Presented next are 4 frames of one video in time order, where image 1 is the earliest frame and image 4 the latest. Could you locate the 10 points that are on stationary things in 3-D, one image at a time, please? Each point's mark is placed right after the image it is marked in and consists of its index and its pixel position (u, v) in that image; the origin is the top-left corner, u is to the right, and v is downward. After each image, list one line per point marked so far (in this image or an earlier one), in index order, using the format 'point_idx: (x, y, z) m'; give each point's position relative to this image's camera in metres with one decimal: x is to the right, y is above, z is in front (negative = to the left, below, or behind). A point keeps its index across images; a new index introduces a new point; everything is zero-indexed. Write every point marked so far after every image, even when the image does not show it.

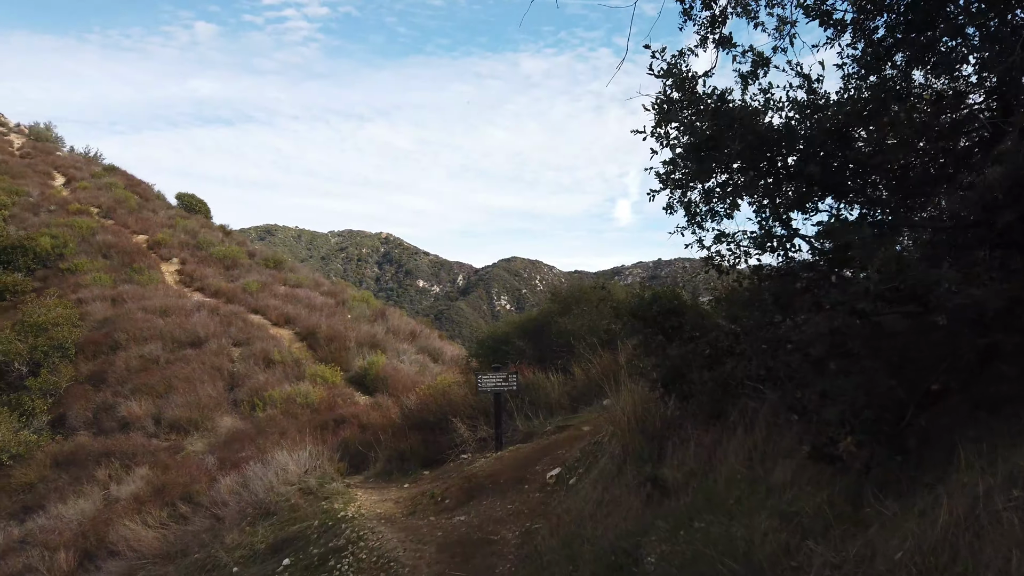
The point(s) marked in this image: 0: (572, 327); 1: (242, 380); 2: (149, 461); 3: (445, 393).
0: (+0.9, -0.6, +11.0) m
1: (-7.0, -2.4, +19.9) m
2: (-7.0, -3.3, +14.9) m
3: (-0.8, -1.3, +9.6) m
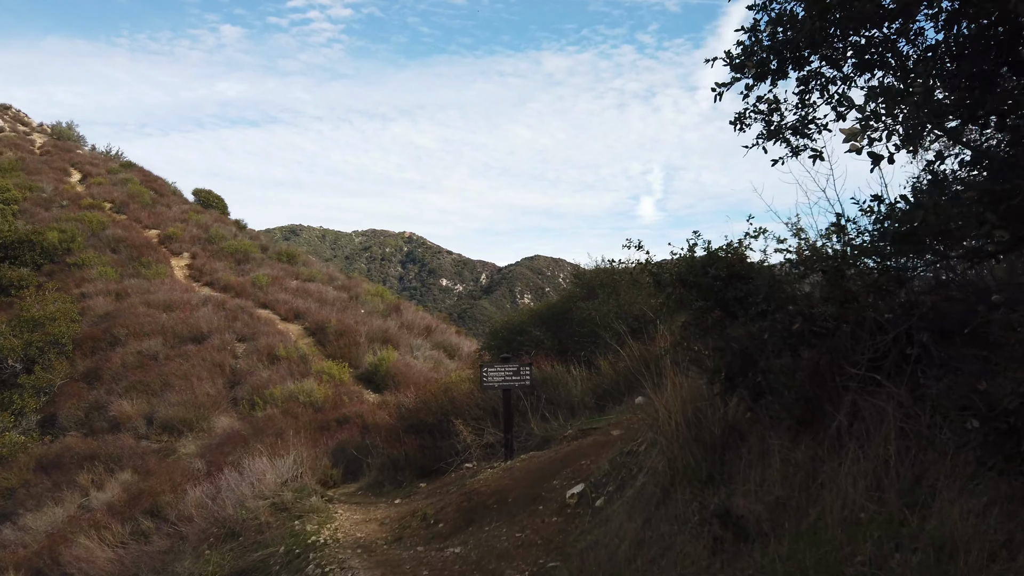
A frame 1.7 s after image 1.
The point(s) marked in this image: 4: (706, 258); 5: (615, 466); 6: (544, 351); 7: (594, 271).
0: (+1.1, -0.3, +9.5) m
1: (-6.5, -2.1, +18.6) m
2: (-6.7, -3.1, +13.7) m
3: (-0.7, -1.1, +8.2) m
4: (+1.1, +0.2, +4.3) m
5: (+0.7, -1.2, +5.1) m
6: (+0.4, -0.8, +9.9) m
7: (+1.1, +0.2, +10.4) m
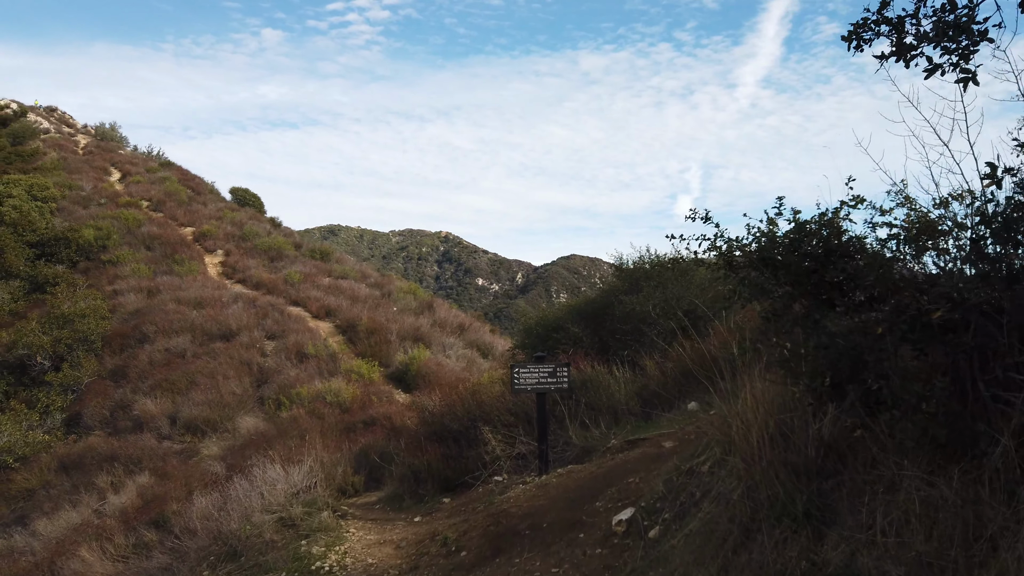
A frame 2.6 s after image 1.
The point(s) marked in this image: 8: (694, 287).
0: (+1.5, -0.2, +8.6) m
1: (-5.7, -2.1, +18.1) m
2: (-6.1, -3.0, +13.1) m
3: (-0.3, -1.0, +7.4) m
4: (+1.3, +0.3, +3.4) m
5: (+0.9, -1.1, +4.2) m
6: (+0.8, -0.7, +9.1) m
7: (+1.5, +0.3, +9.5) m
8: (+2.1, 0.0, +8.8) m
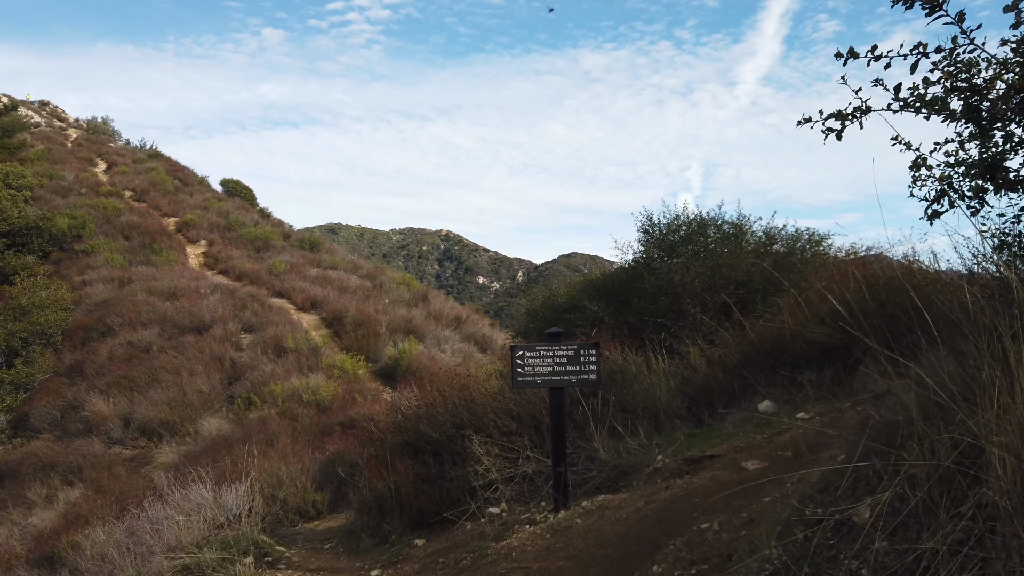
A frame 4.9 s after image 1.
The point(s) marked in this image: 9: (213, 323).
0: (+1.5, +0.1, +6.7) m
1: (-5.6, -1.8, +16.2) m
2: (-6.1, -2.7, +11.2) m
3: (-0.3, -0.7, +5.5) m
4: (+1.3, +0.5, +1.5) m
5: (+0.9, -0.8, +2.3) m
6: (+0.9, -0.4, +7.2) m
7: (+1.5, +0.6, +7.6) m
8: (+2.1, +0.3, +6.8) m
9: (-7.5, -0.9, +19.2) m
